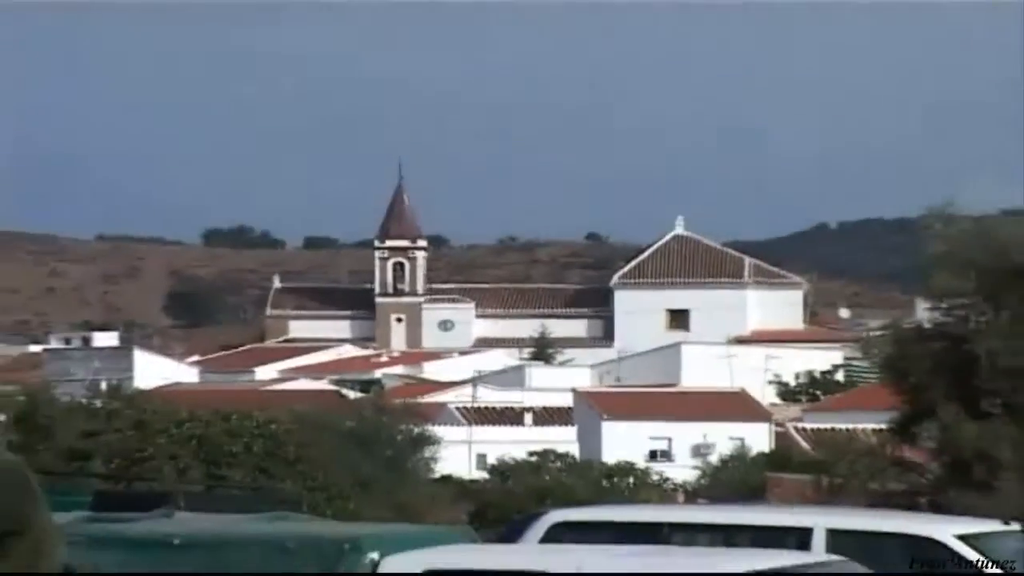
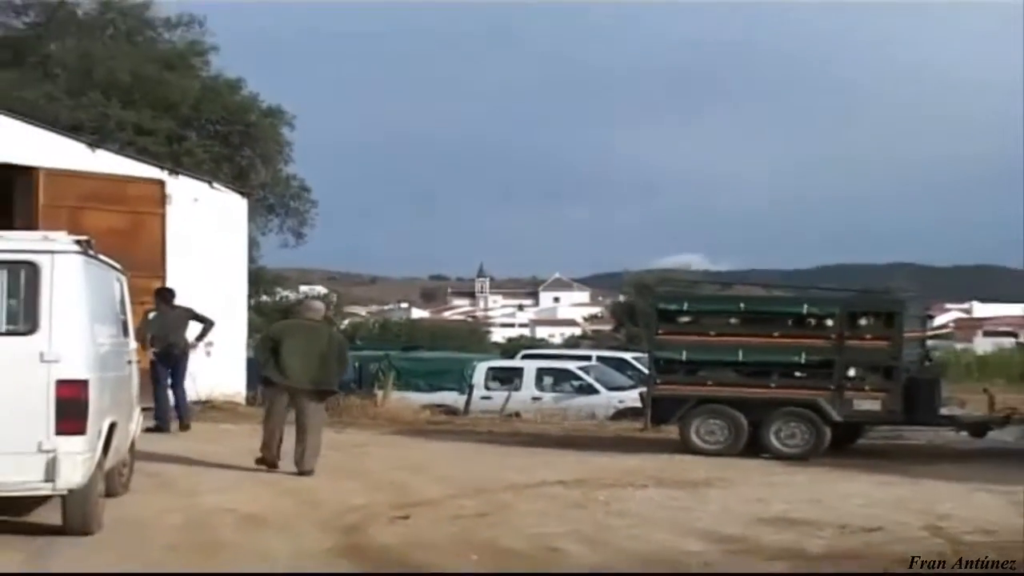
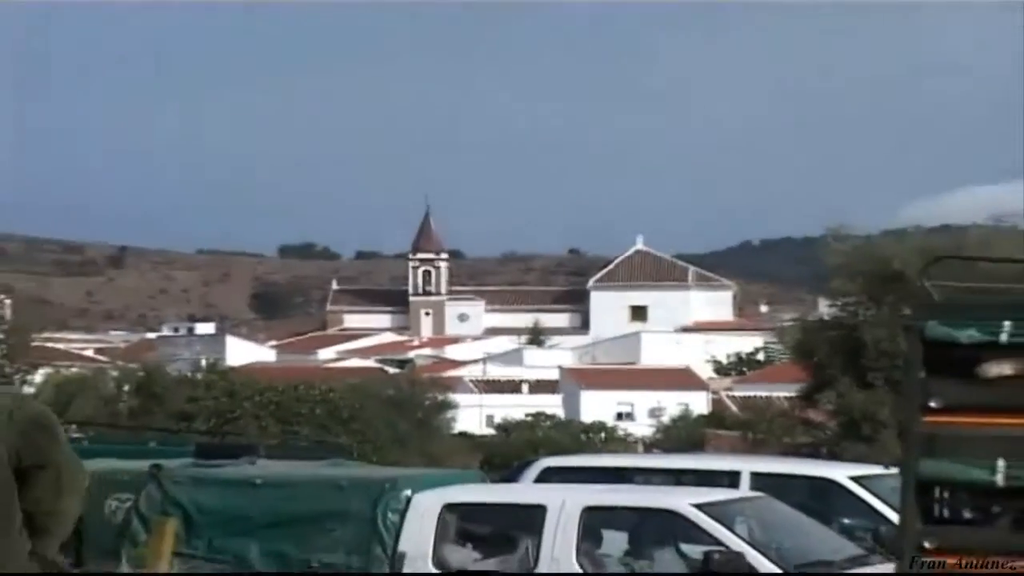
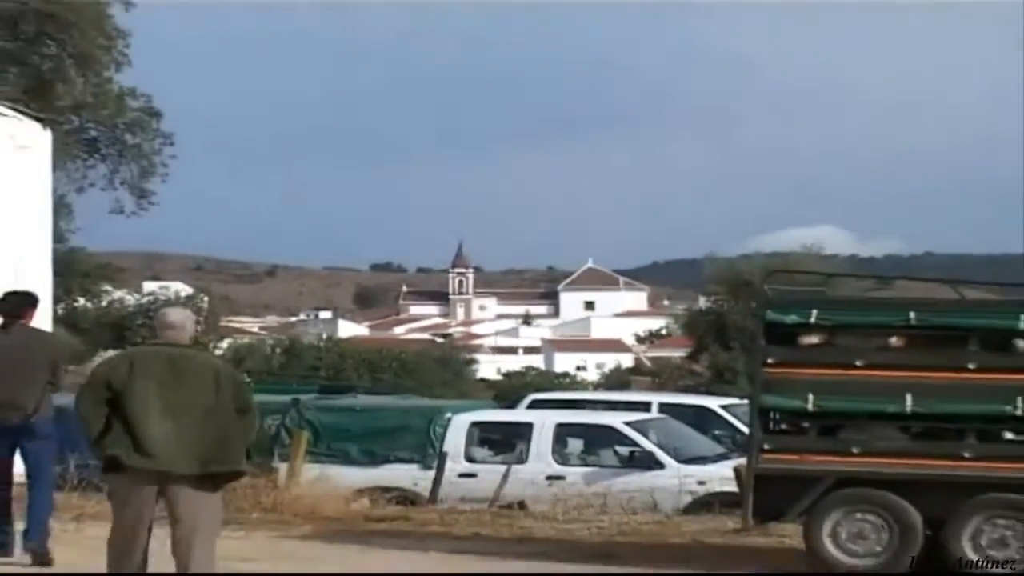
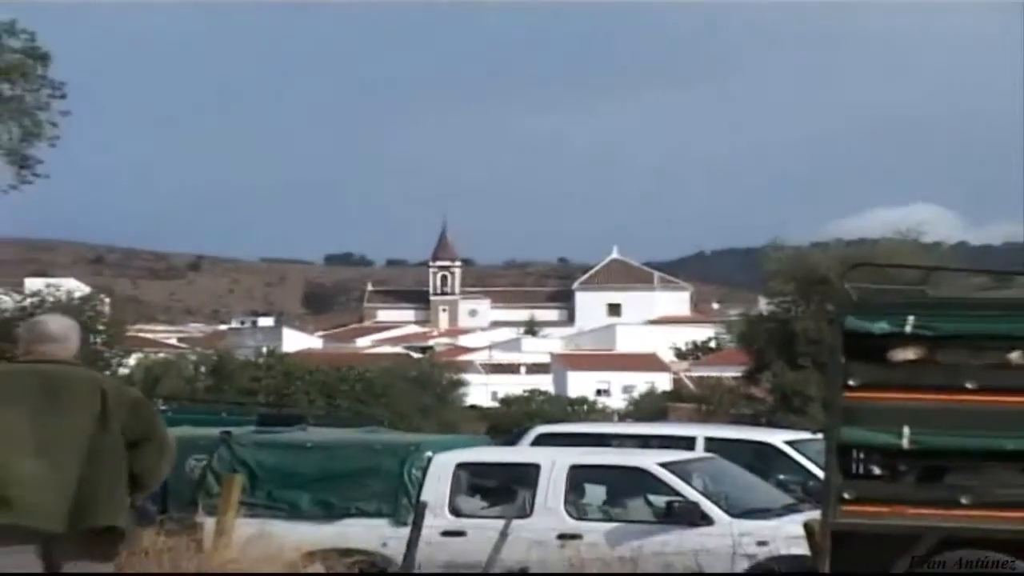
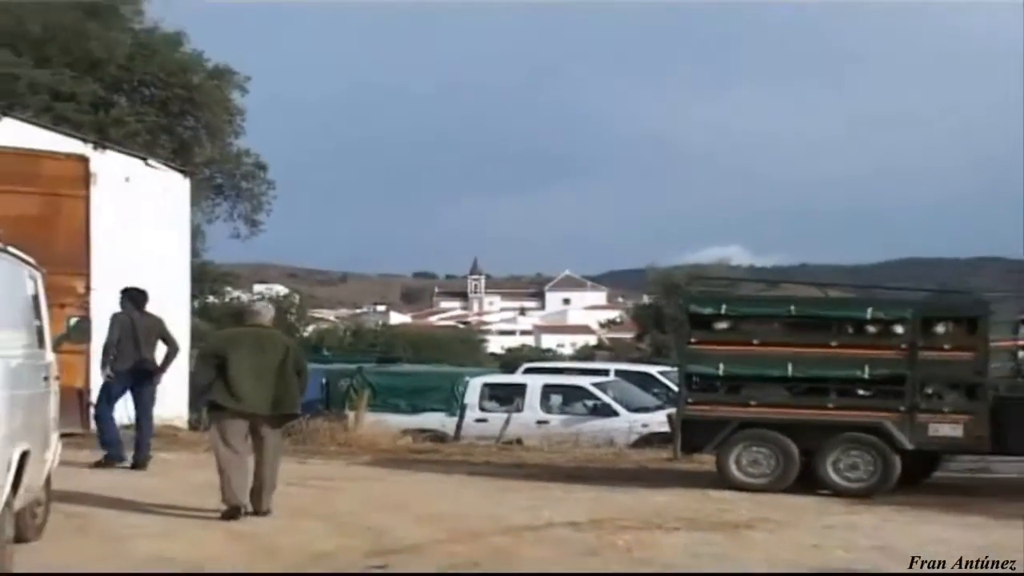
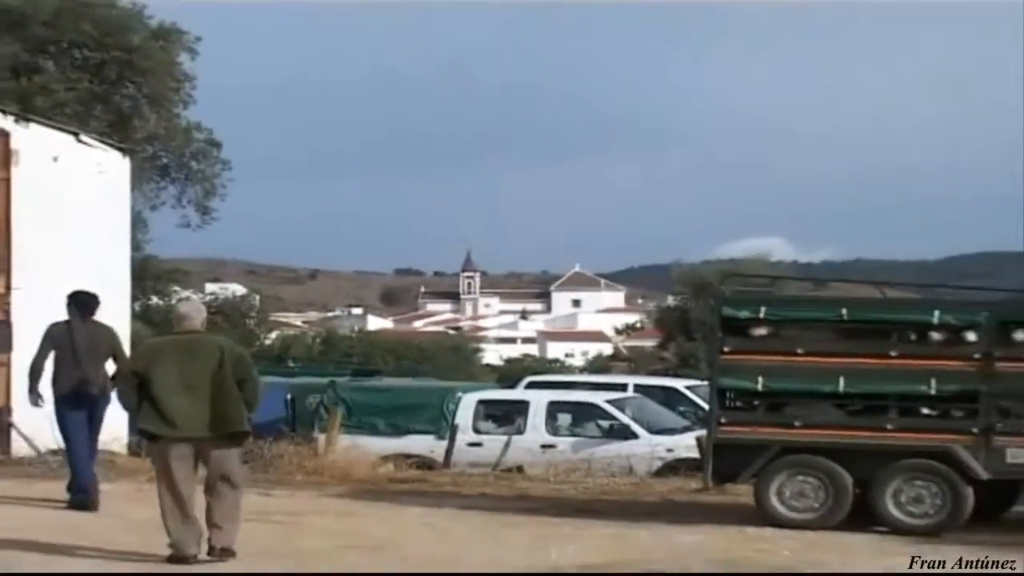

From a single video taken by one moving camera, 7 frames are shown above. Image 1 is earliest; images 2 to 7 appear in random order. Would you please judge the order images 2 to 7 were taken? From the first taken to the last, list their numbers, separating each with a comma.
3, 5, 4, 7, 6, 2
